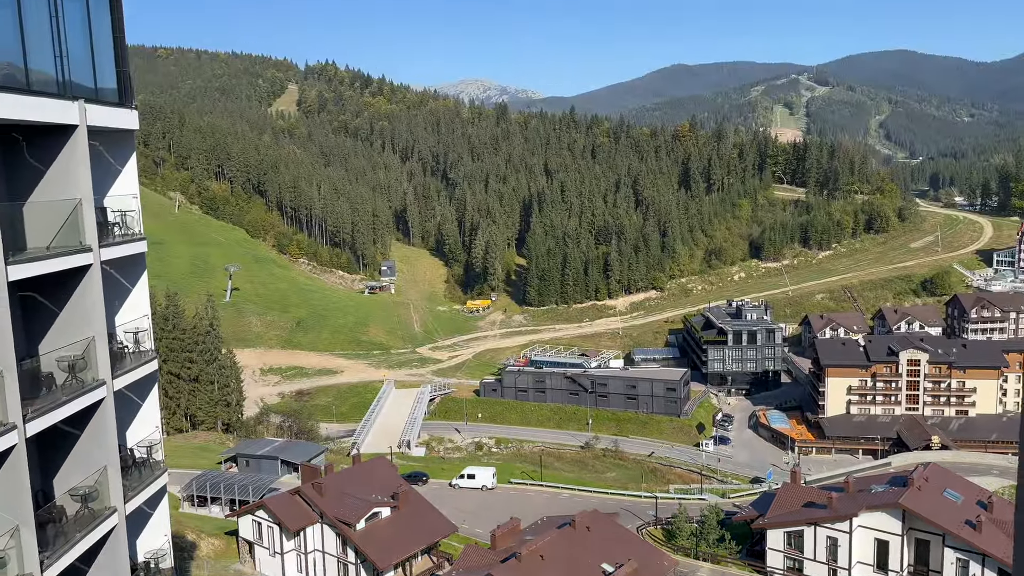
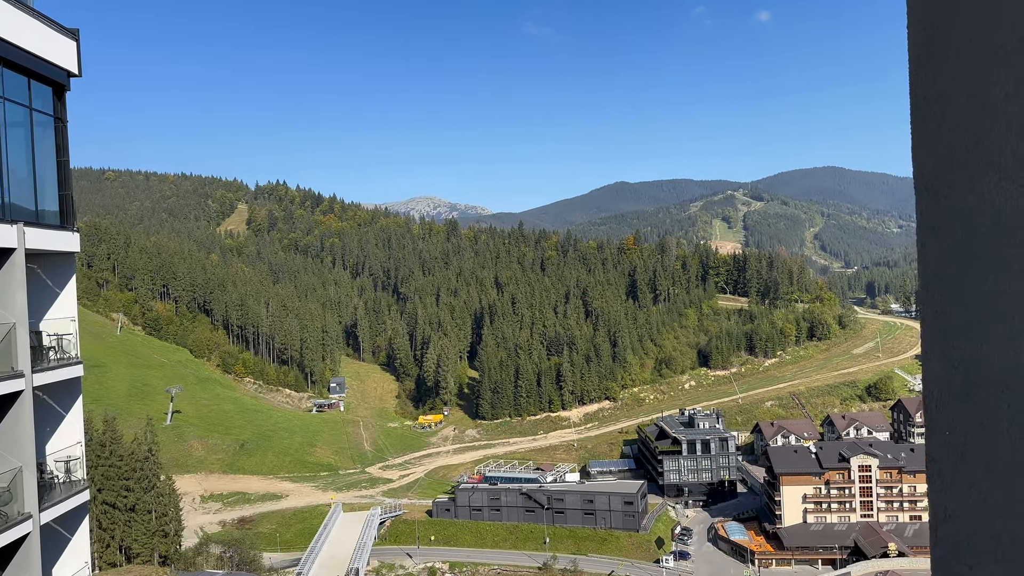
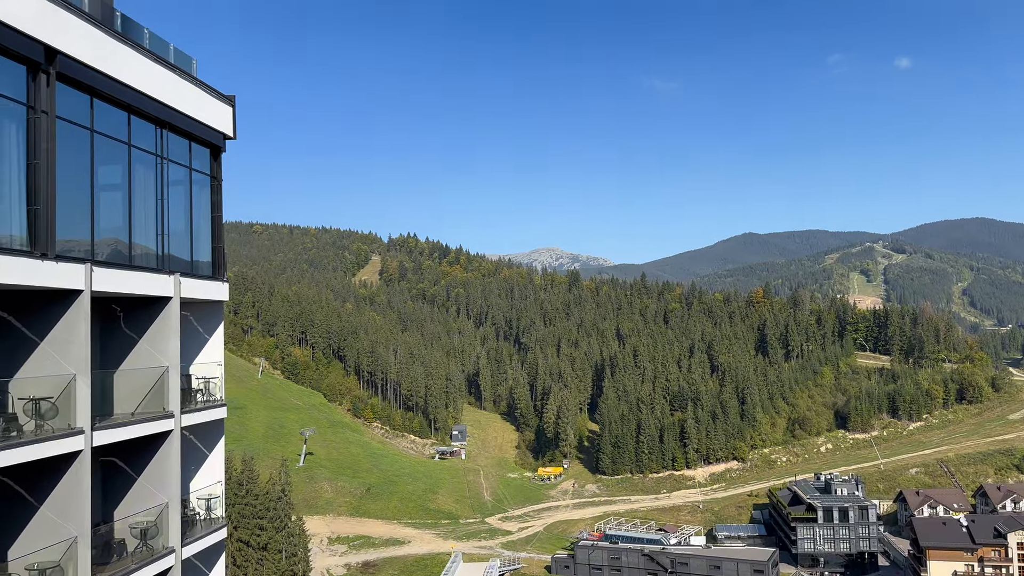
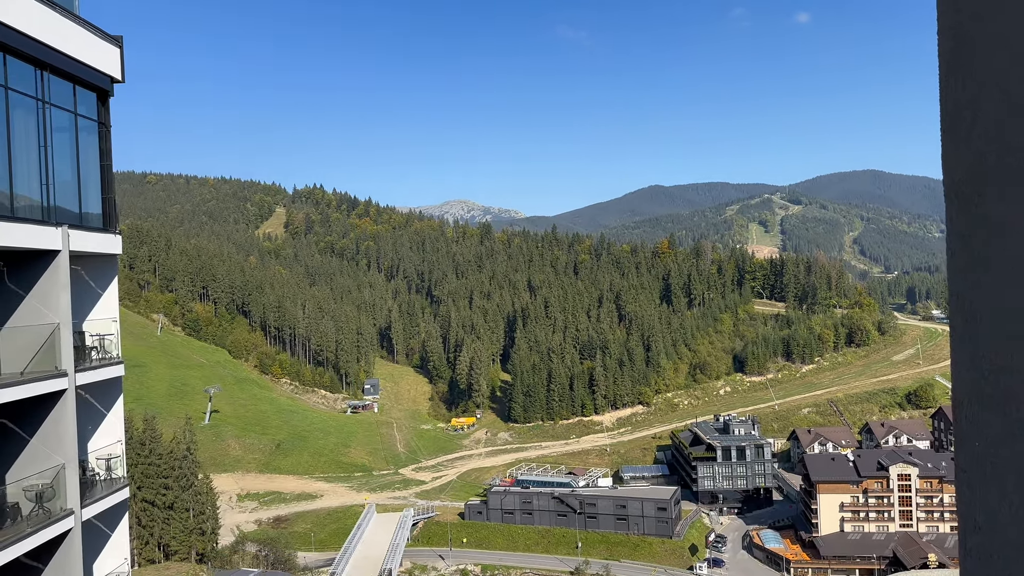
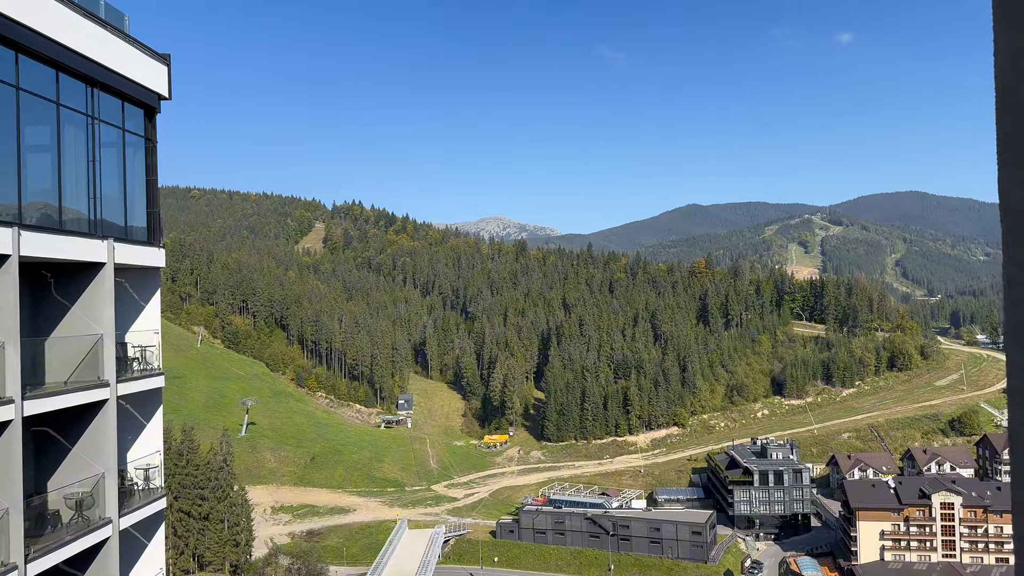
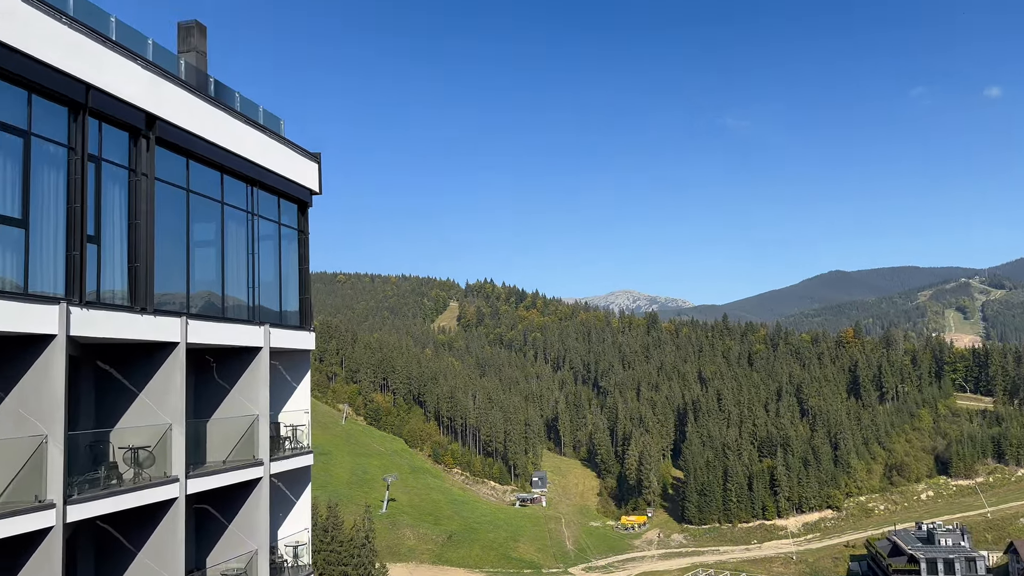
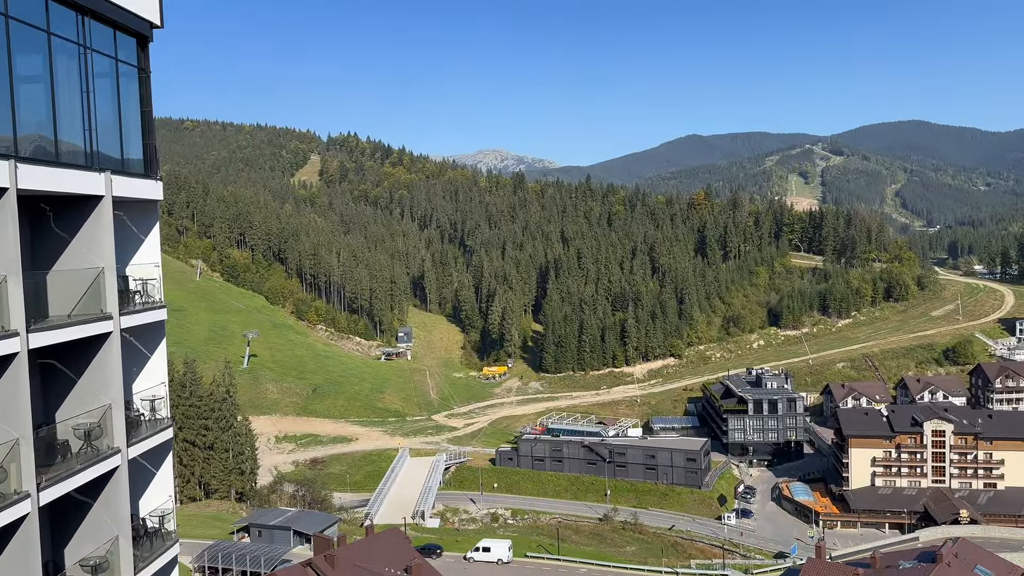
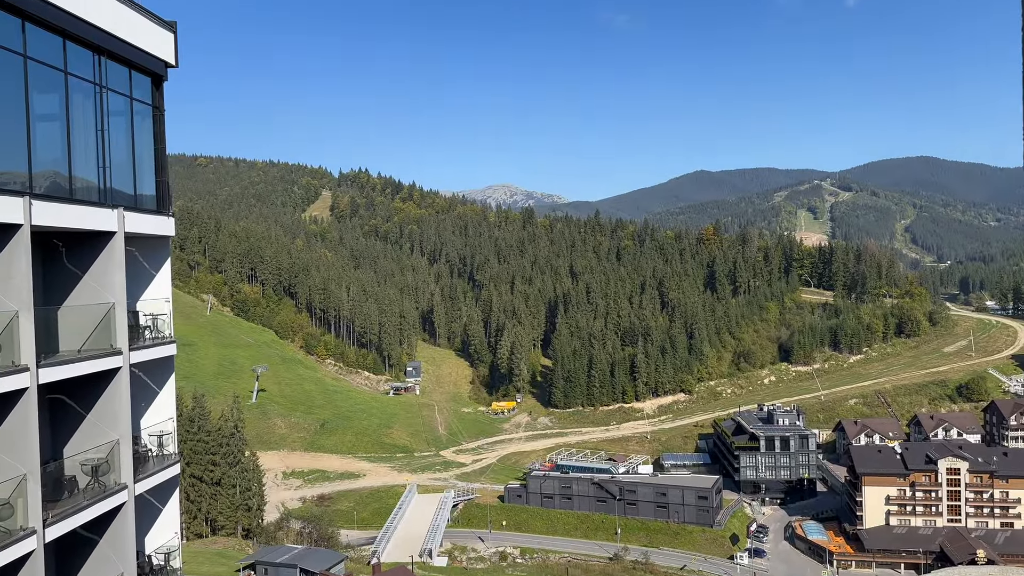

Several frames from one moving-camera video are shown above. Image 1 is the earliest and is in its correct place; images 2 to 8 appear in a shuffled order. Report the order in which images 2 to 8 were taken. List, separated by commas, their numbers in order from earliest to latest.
7, 8, 2, 4, 5, 3, 6
